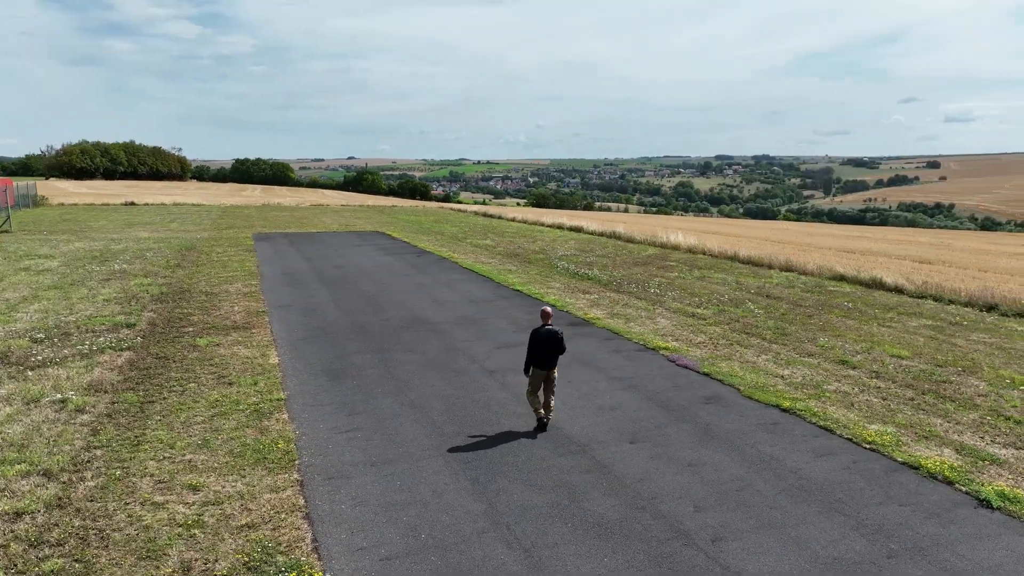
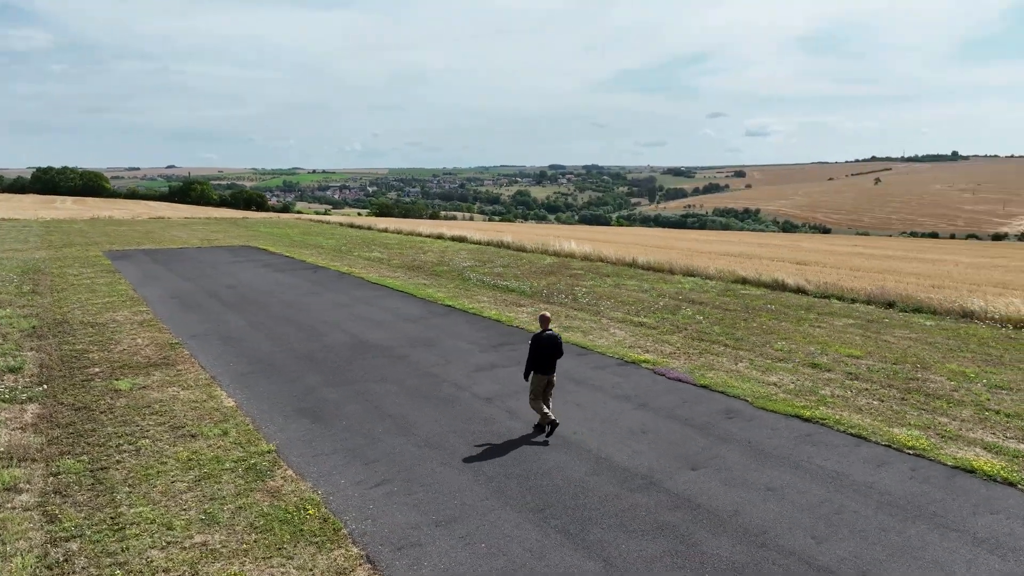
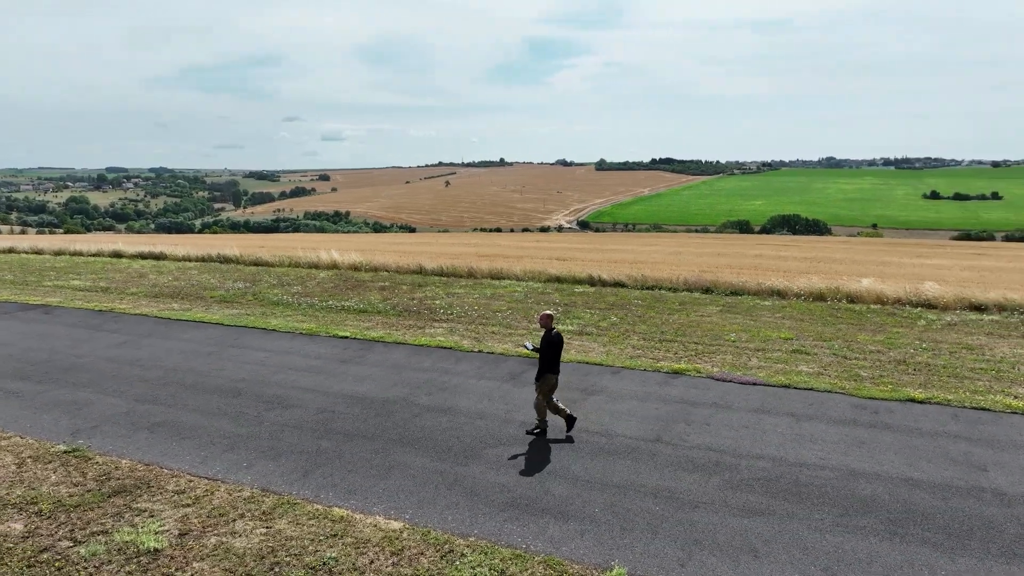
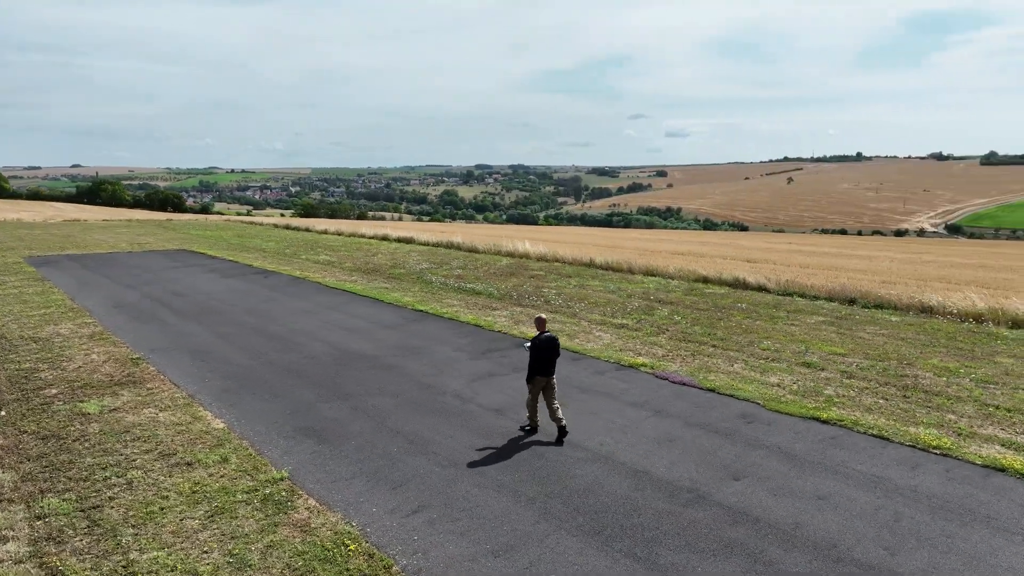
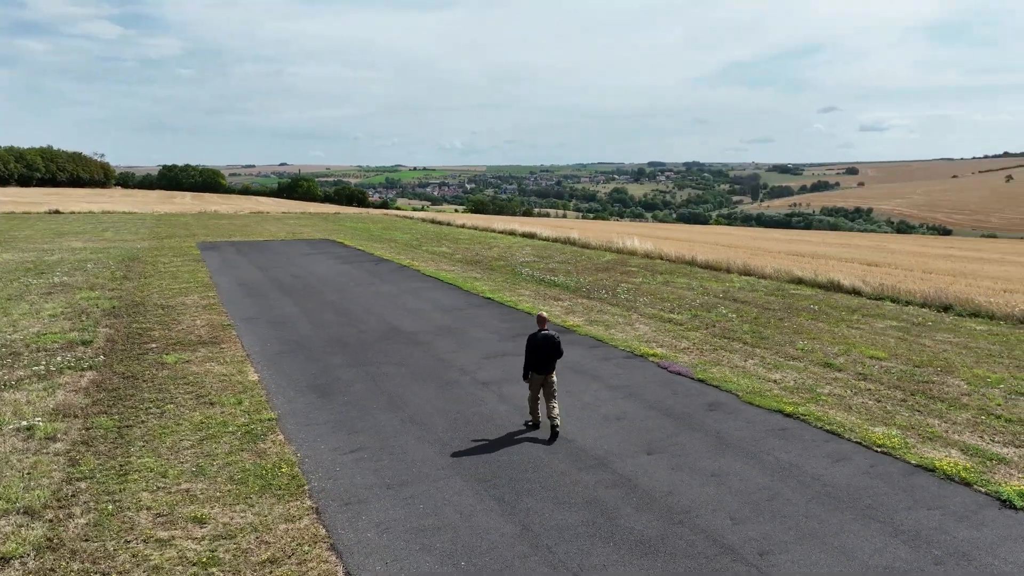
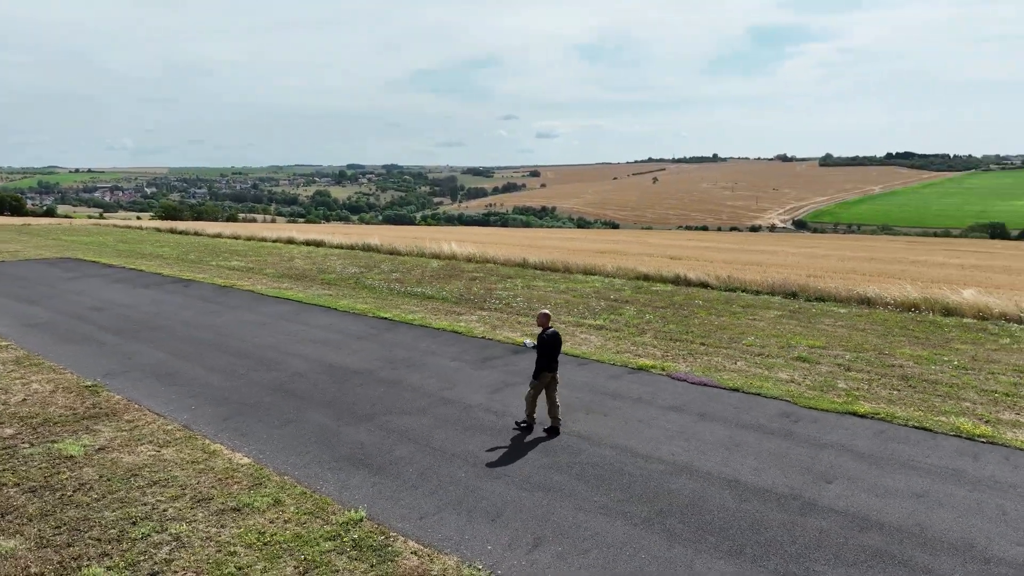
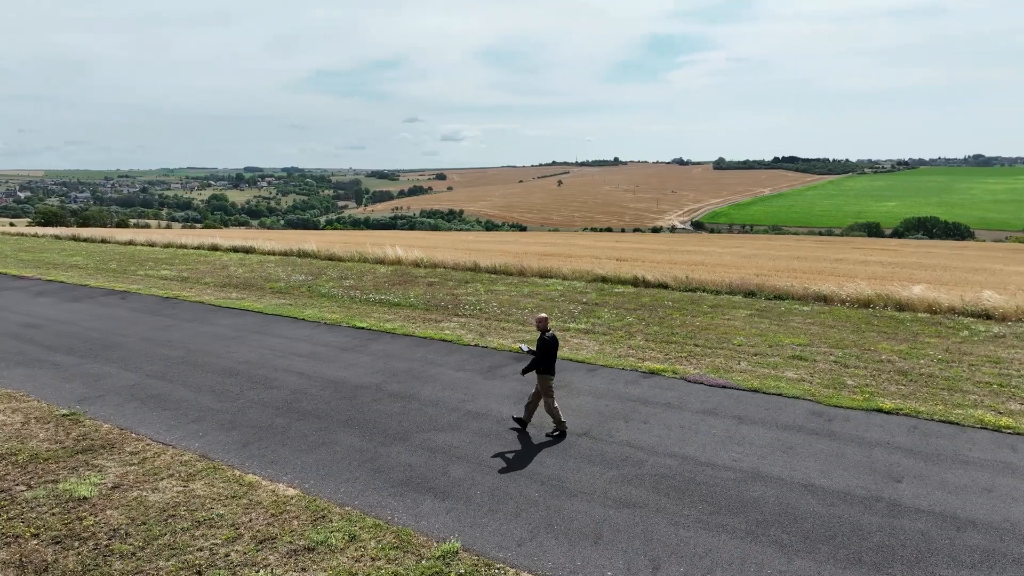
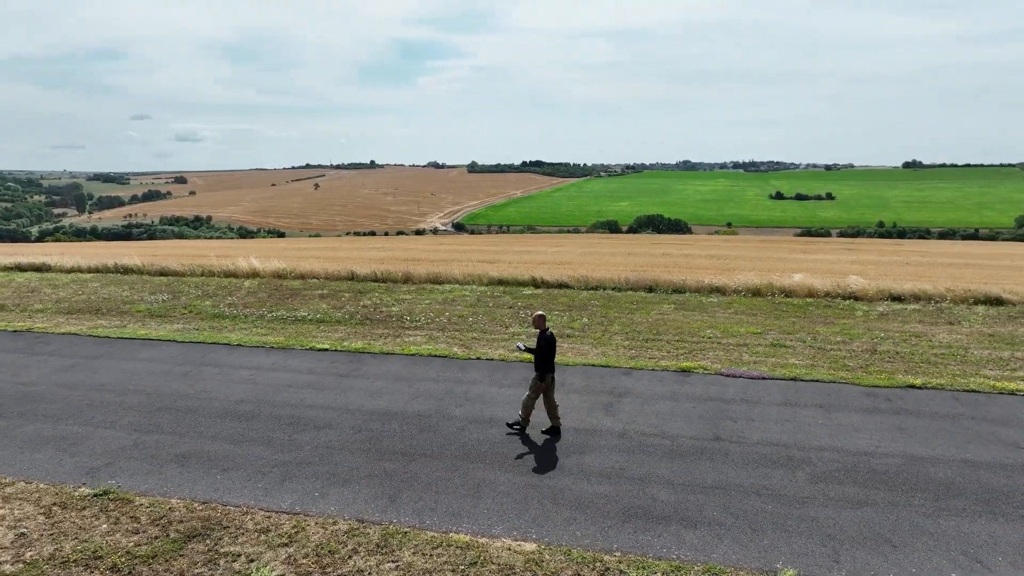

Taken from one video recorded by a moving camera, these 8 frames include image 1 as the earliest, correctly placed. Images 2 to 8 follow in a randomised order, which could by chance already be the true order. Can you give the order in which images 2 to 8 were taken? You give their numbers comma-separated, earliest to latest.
5, 2, 4, 6, 7, 3, 8
